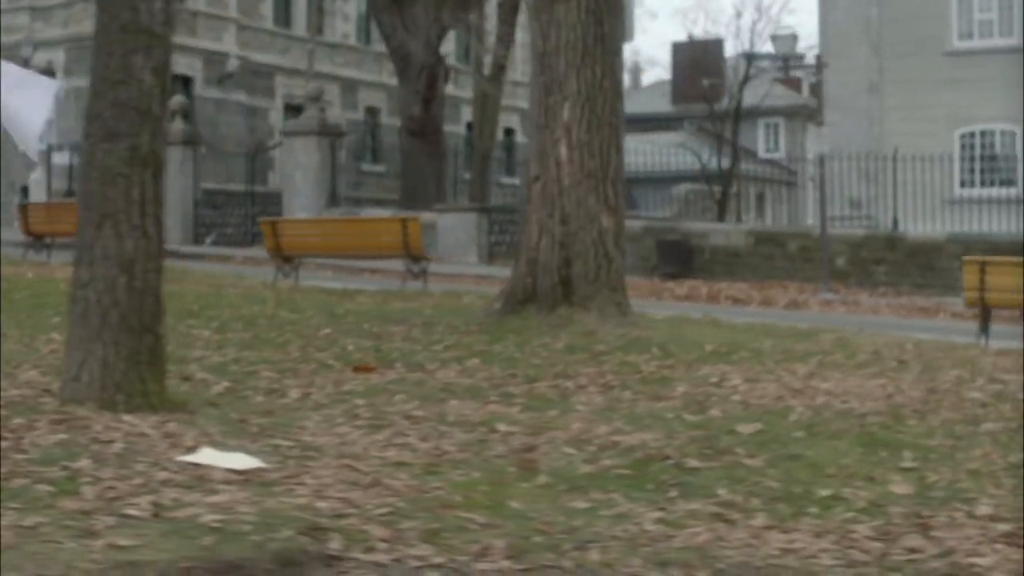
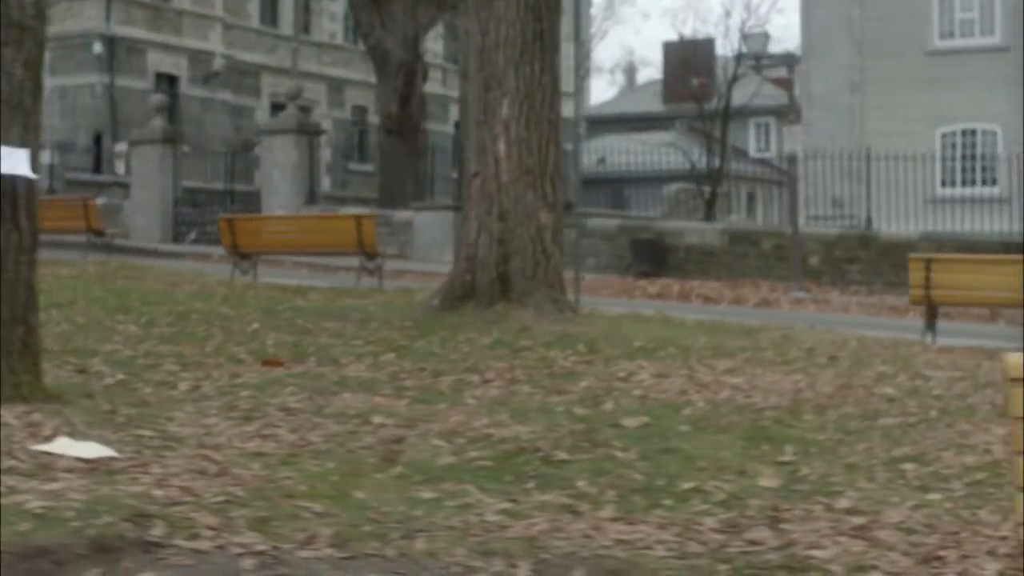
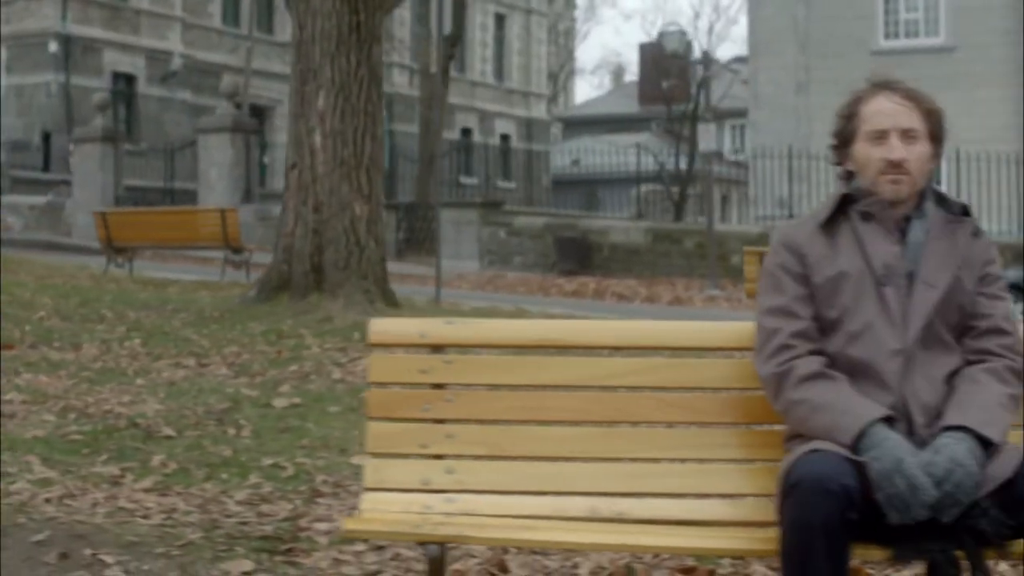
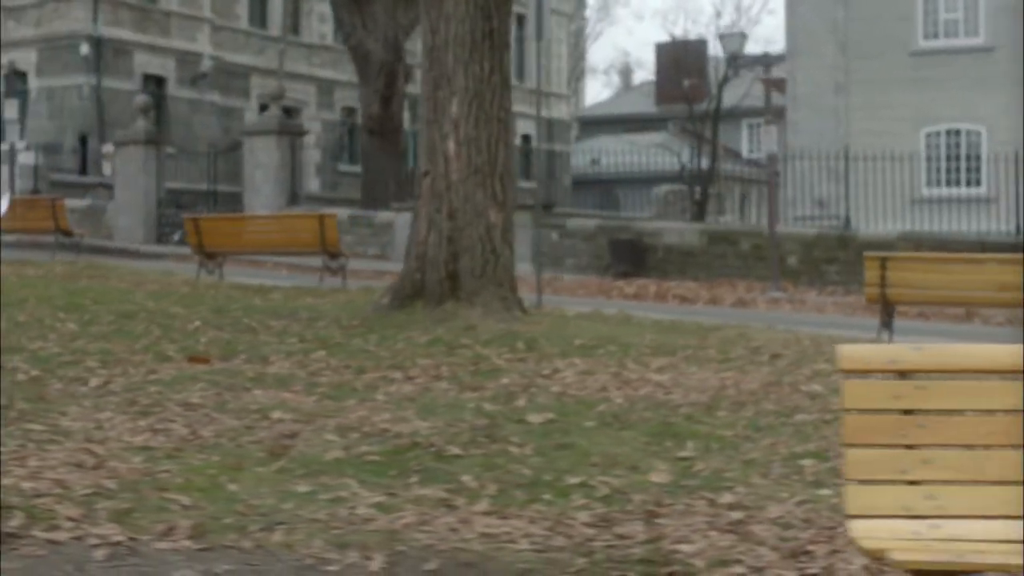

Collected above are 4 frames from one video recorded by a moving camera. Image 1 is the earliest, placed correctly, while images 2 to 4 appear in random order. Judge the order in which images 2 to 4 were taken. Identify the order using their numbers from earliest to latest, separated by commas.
2, 4, 3
